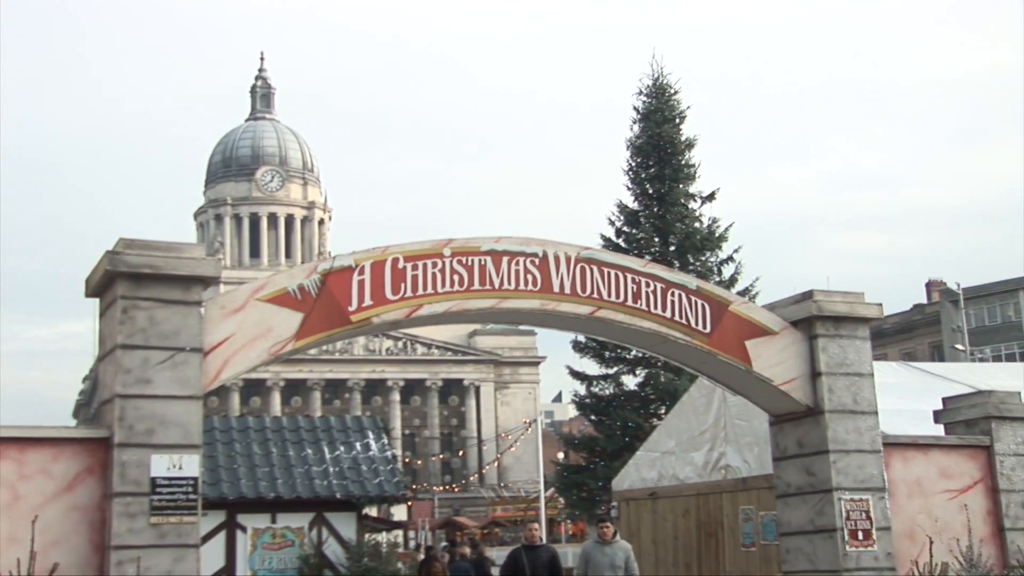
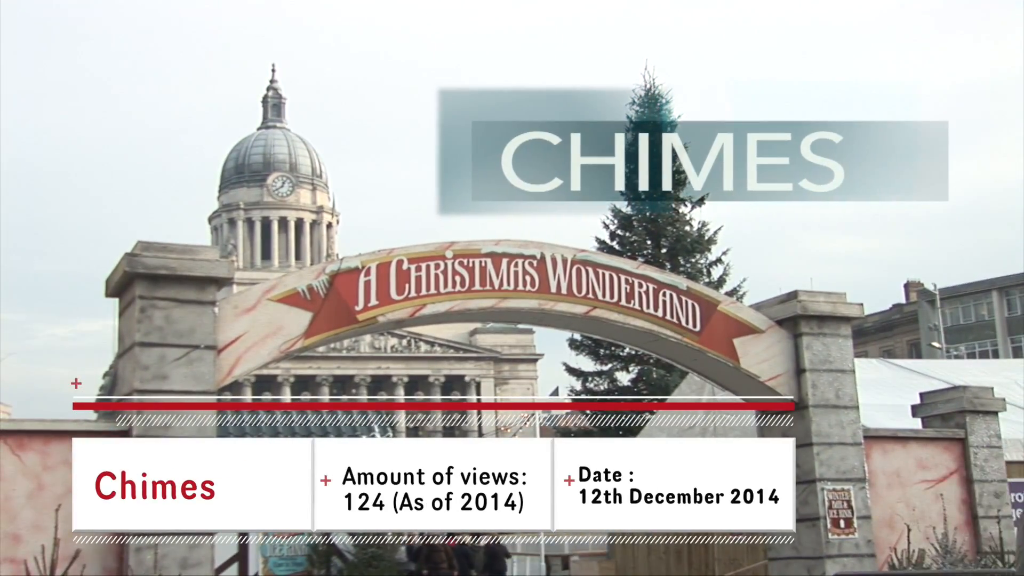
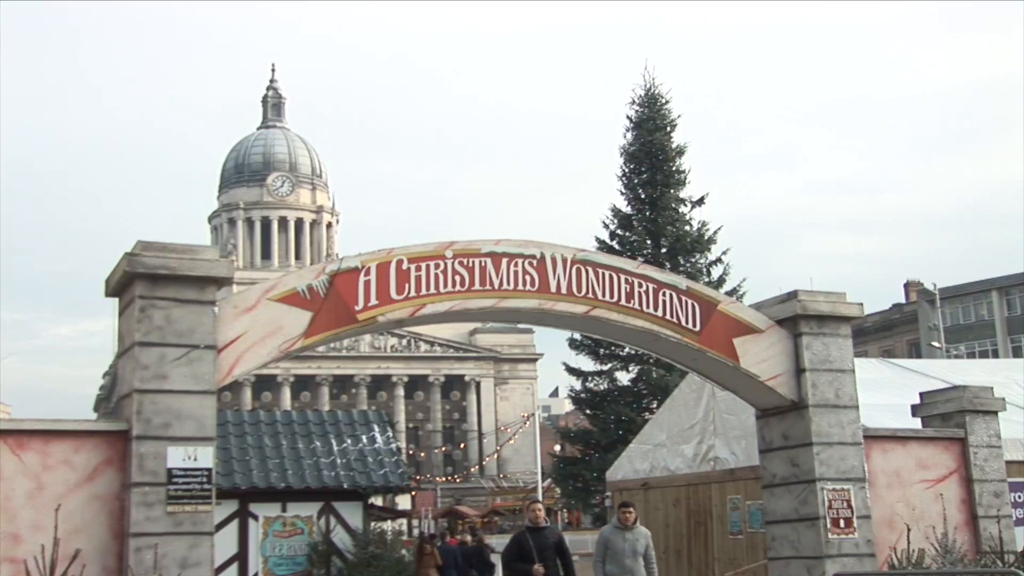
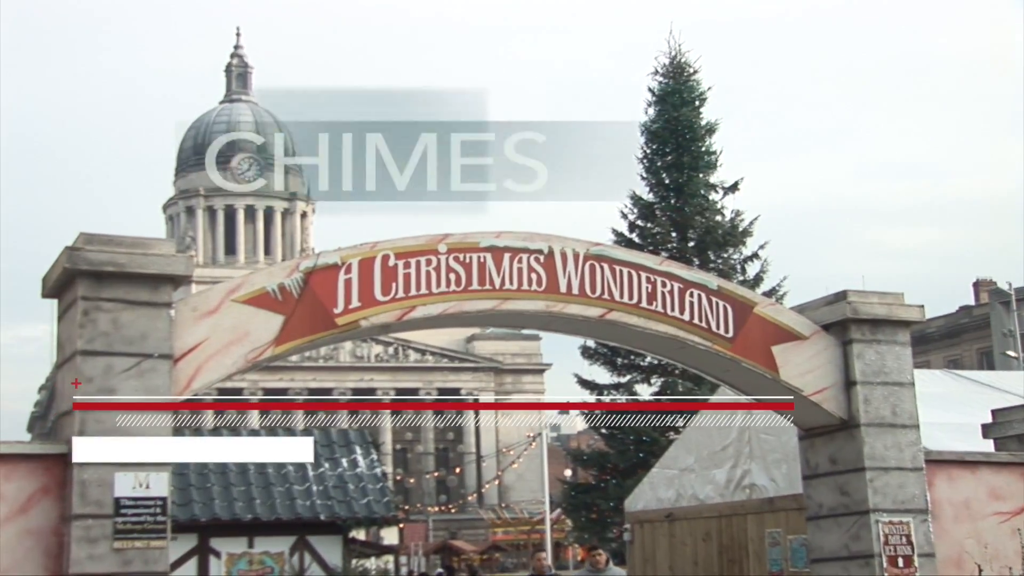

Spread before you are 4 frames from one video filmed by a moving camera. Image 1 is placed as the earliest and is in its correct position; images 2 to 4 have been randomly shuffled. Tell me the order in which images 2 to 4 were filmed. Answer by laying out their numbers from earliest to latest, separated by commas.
3, 4, 2
